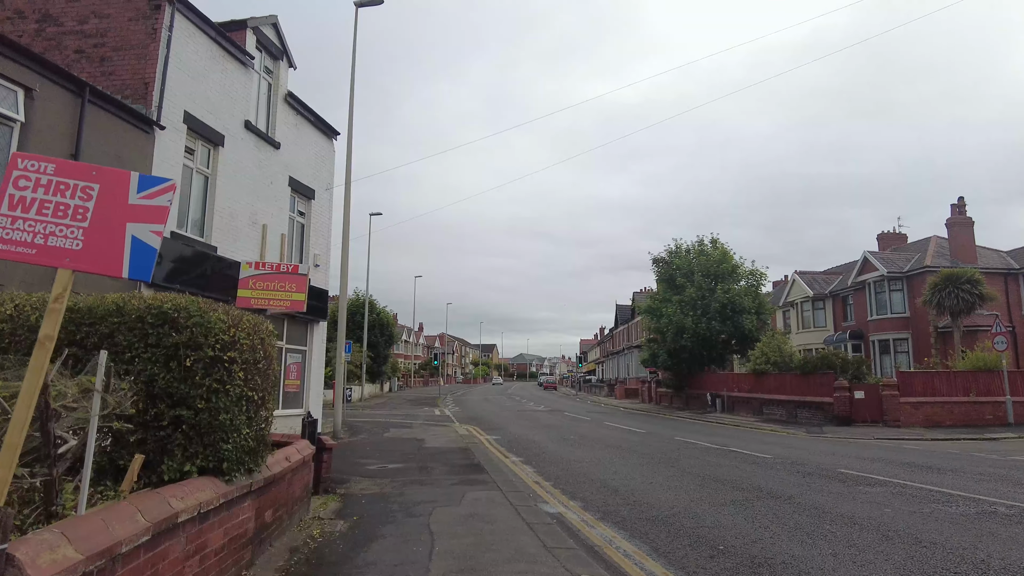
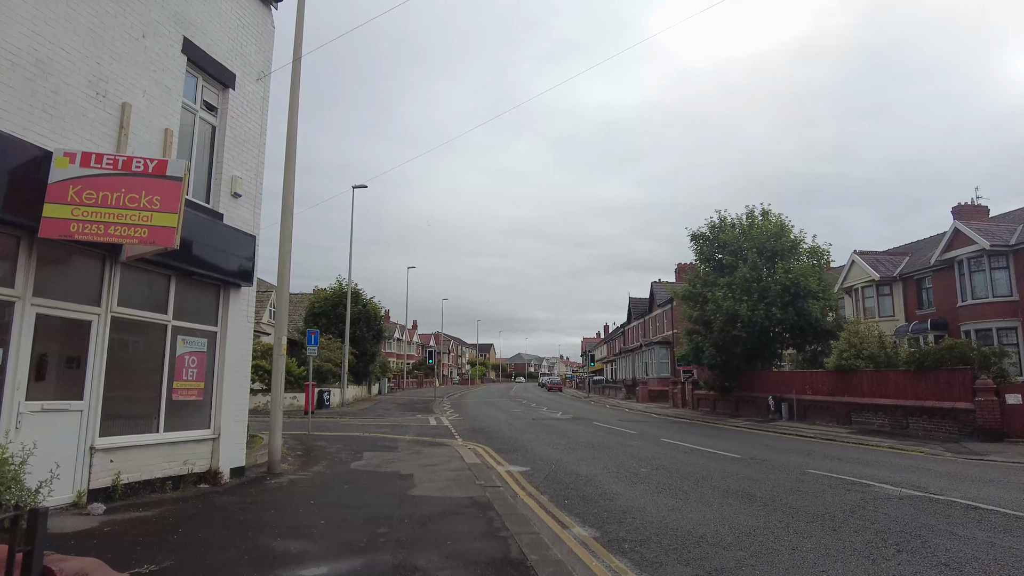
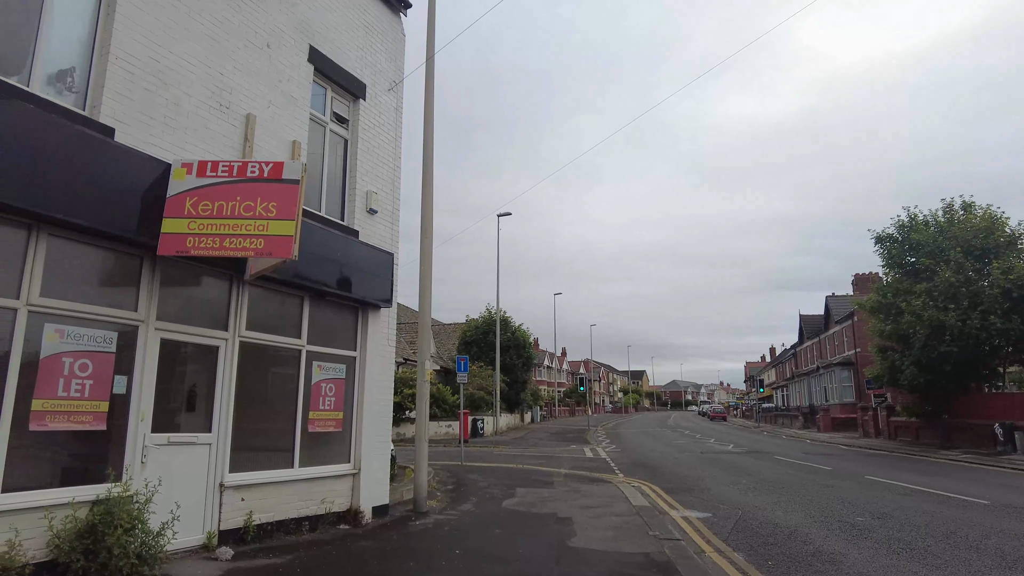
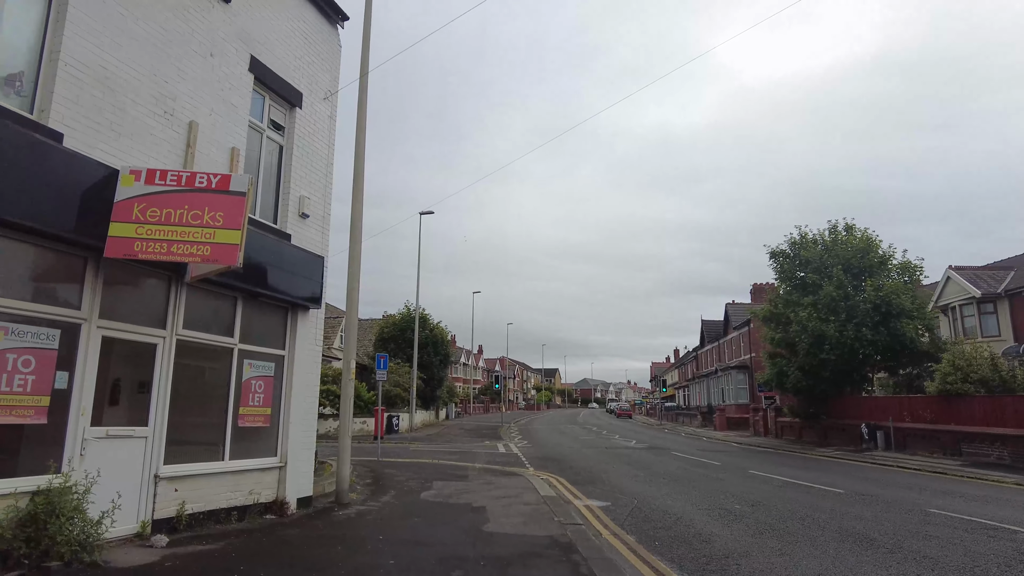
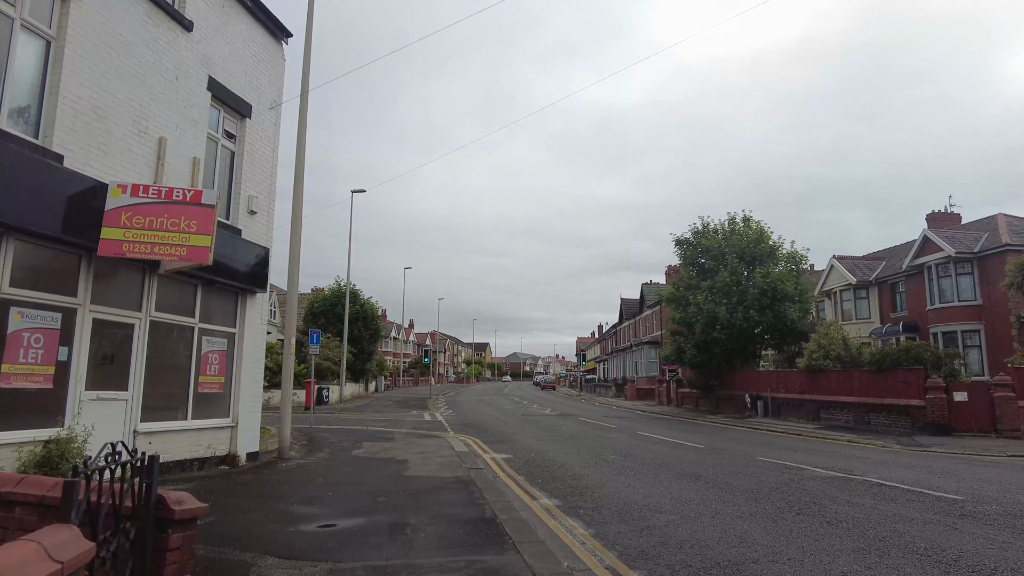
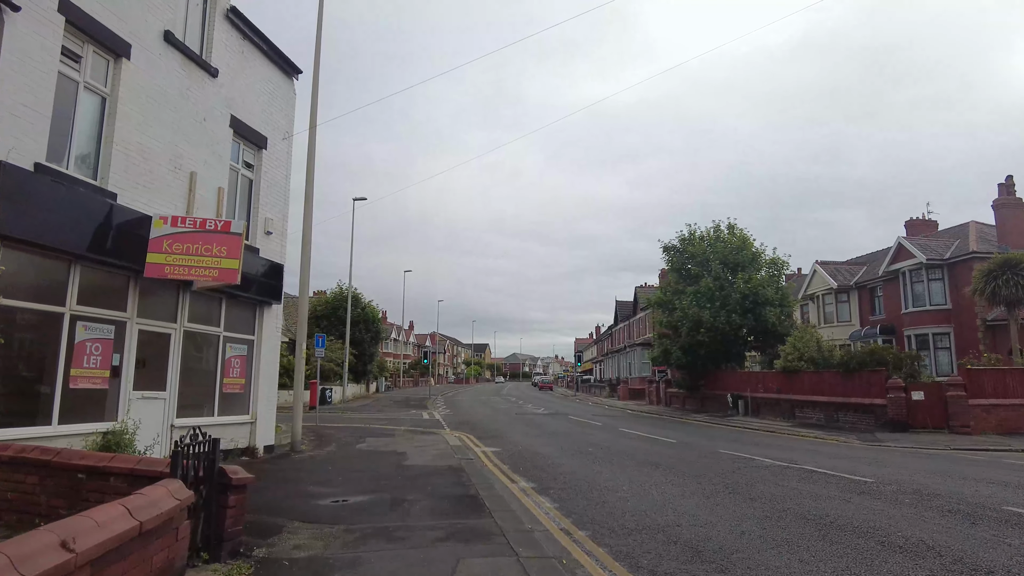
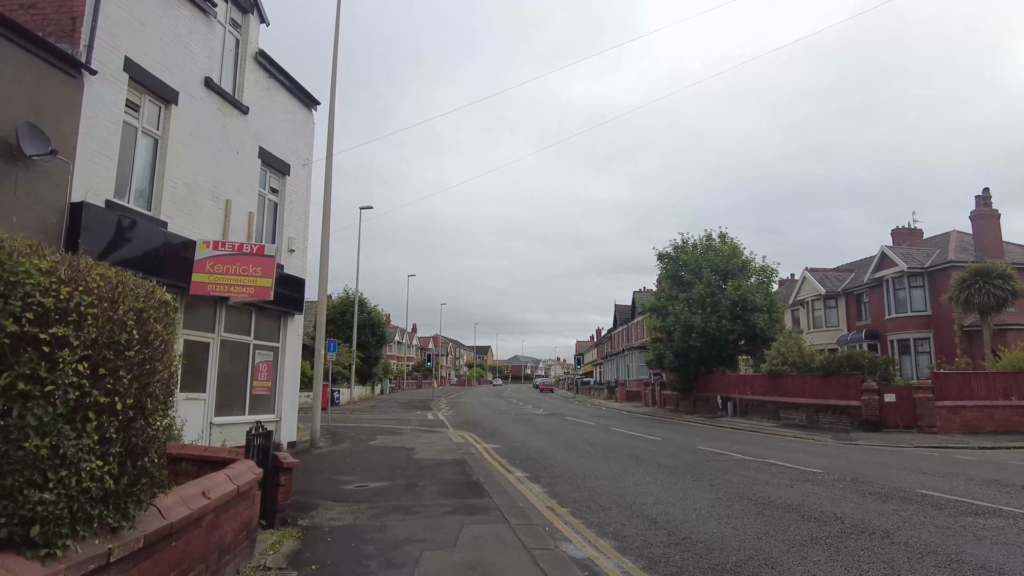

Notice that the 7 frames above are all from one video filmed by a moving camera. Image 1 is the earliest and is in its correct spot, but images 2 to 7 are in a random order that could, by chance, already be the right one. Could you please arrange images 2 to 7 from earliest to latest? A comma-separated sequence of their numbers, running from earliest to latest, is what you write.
7, 6, 5, 2, 4, 3
